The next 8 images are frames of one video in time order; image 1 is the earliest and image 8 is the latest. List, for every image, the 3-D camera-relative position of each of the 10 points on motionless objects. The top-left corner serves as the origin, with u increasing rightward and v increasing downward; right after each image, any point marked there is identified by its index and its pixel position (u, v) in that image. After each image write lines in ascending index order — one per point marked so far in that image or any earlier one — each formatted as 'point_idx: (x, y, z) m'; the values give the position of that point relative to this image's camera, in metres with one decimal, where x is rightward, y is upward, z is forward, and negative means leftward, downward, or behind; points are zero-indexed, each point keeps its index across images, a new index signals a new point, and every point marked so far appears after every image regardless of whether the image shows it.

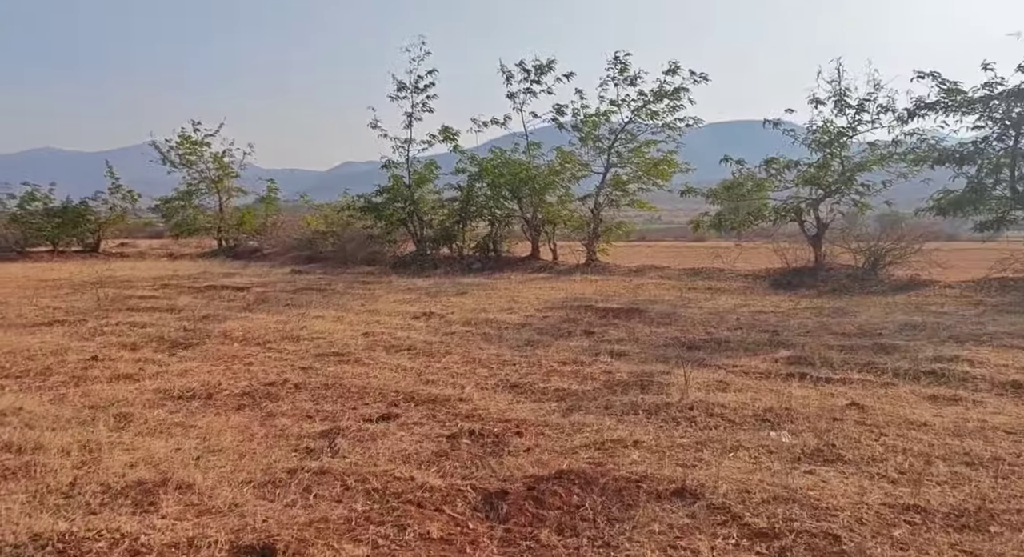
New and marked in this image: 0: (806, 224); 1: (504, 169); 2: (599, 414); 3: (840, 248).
0: (+5.1, +0.9, +13.5) m
1: (-0.2, +2.6, +18.4) m
2: (+0.5, -0.8, +4.9) m
3: (+5.5, +0.5, +13.1) m
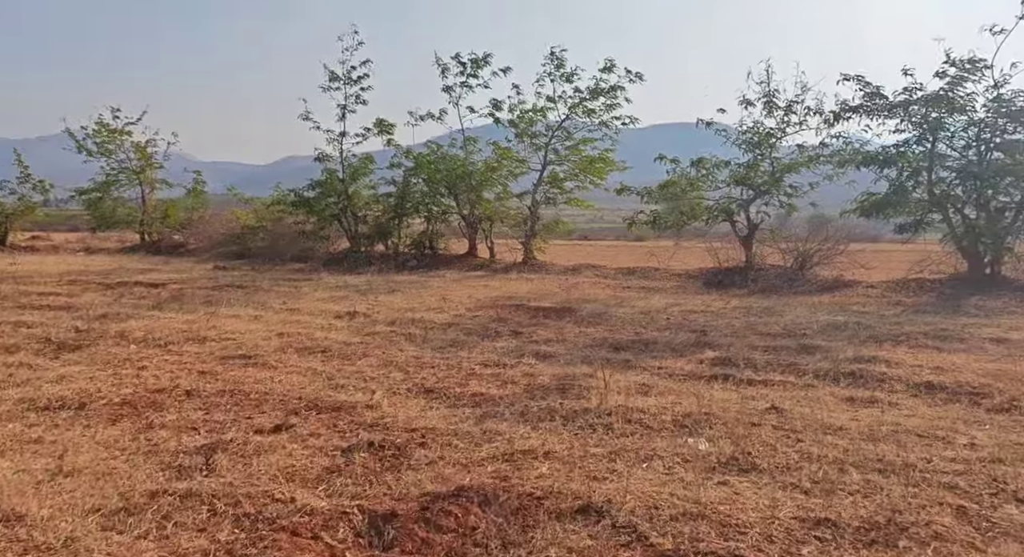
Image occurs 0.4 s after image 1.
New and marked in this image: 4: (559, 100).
0: (+3.9, +0.9, +13.5) m
1: (-1.7, +2.6, +18.0) m
2: (0.0, -0.8, +4.6) m
3: (+4.4, +0.5, +13.2) m
4: (+1.0, +3.7, +16.3) m
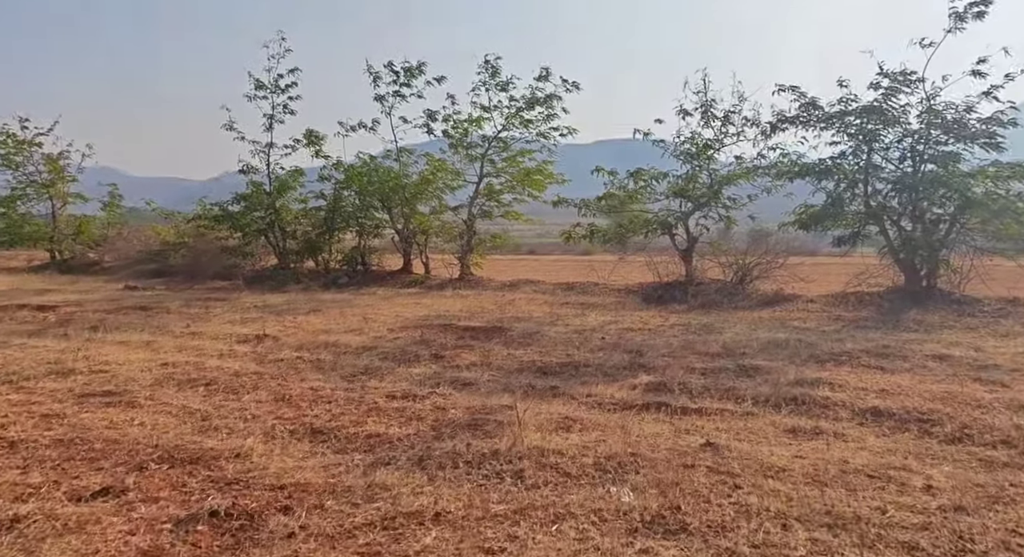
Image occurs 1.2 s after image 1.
0: (+2.8, +0.7, +13.1) m
1: (-3.1, +2.2, +17.3) m
2: (-0.5, -1.0, +3.9) m
3: (+3.2, +0.3, +12.8) m
4: (-0.4, +3.4, +15.8) m
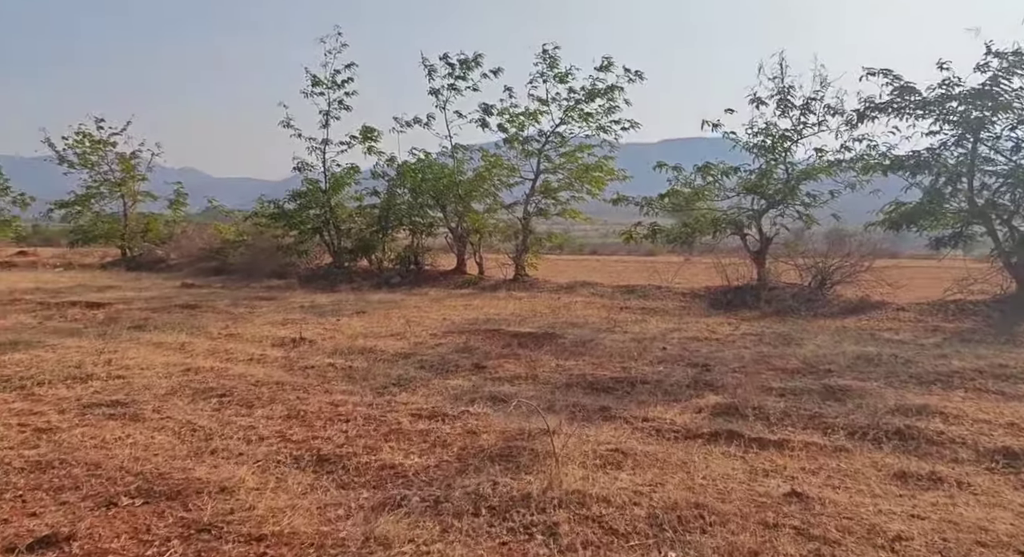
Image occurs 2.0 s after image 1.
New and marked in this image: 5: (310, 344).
0: (+3.7, +0.6, +12.1) m
1: (-1.9, +2.2, +16.7) m
2: (-0.4, -1.0, +3.2) m
3: (+4.1, +0.2, +11.8) m
4: (+0.8, +3.4, +15.0) m
5: (-2.2, -0.7, +8.3) m
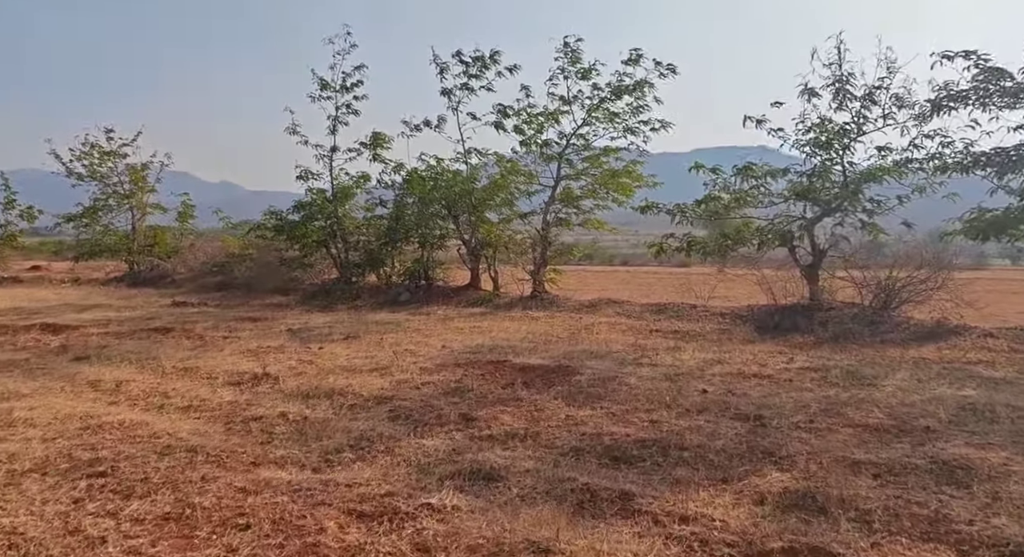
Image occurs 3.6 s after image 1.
0: (+3.8, +0.4, +10.5) m
1: (-1.5, +1.9, +15.3) m
2: (-0.5, -1.1, +1.7) m
3: (+4.3, 0.0, +10.1) m
4: (+1.1, +3.1, +13.5) m
5: (-2.1, -0.9, +6.9) m
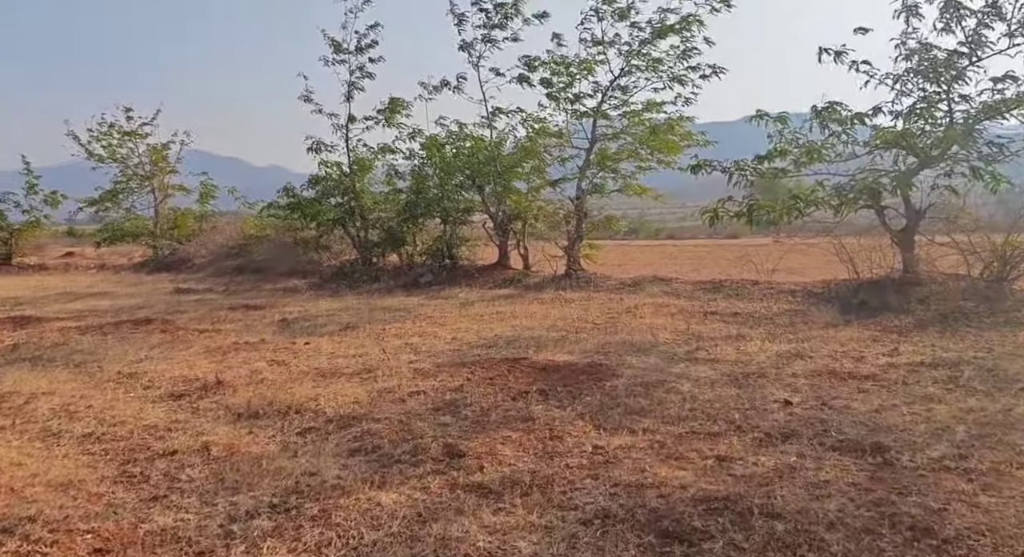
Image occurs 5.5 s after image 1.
0: (+4.1, +0.7, +8.6) m
1: (-1.0, +2.3, +13.7) m
2: (-0.7, -1.1, +0.2) m
3: (+4.5, +0.3, +8.2) m
4: (+1.5, +3.5, +11.7) m
5: (-2.0, -0.8, +5.4) m
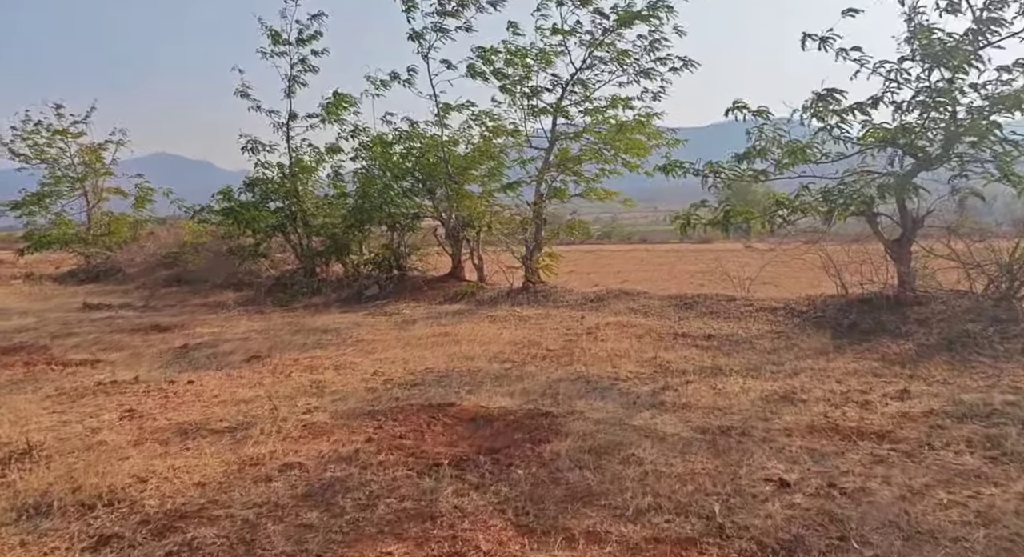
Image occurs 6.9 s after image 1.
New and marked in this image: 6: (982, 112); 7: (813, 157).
0: (+3.5, +0.6, +7.4) m
1: (-1.7, +2.1, +12.4) m
2: (-1.0, -1.3, -1.1) m
3: (+4.0, +0.2, +7.1) m
4: (+0.8, +3.3, +10.5) m
5: (-2.5, -1.0, +4.0) m
6: (+4.1, +1.4, +6.8) m
7: (+3.0, +1.2, +7.5) m
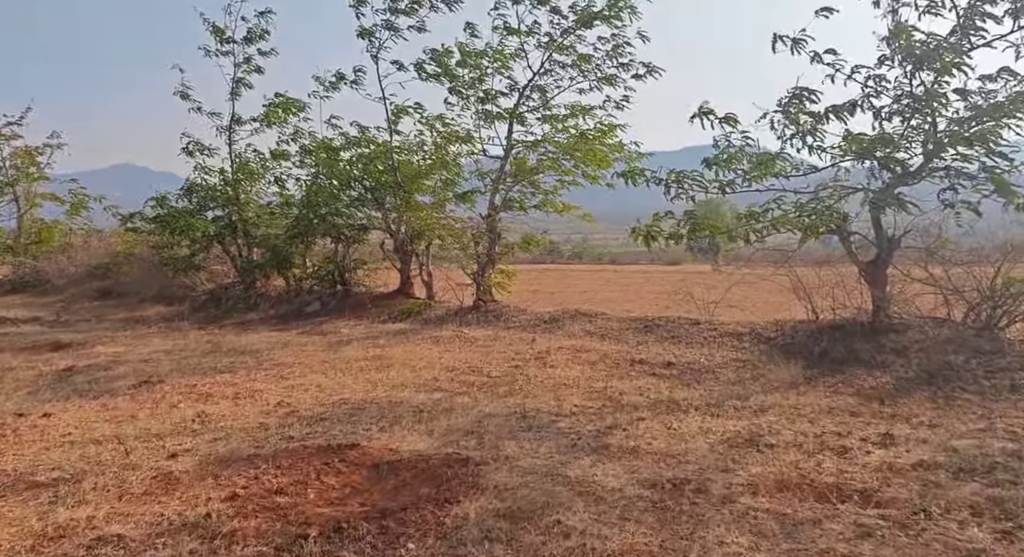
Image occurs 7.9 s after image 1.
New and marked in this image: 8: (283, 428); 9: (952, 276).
0: (+3.0, +0.3, +6.8) m
1: (-2.4, +1.8, +11.5) m
2: (-1.3, -1.2, -2.0) m
3: (+3.4, 0.0, +6.4) m
4: (+0.2, +3.0, +9.8) m
5: (-2.9, -1.0, +3.1) m
6: (+3.6, +1.2, +6.2) m
7: (+2.4, +1.0, +6.8) m
8: (-1.4, -0.9, +4.7) m
9: (+3.7, 0.0, +6.3) m
